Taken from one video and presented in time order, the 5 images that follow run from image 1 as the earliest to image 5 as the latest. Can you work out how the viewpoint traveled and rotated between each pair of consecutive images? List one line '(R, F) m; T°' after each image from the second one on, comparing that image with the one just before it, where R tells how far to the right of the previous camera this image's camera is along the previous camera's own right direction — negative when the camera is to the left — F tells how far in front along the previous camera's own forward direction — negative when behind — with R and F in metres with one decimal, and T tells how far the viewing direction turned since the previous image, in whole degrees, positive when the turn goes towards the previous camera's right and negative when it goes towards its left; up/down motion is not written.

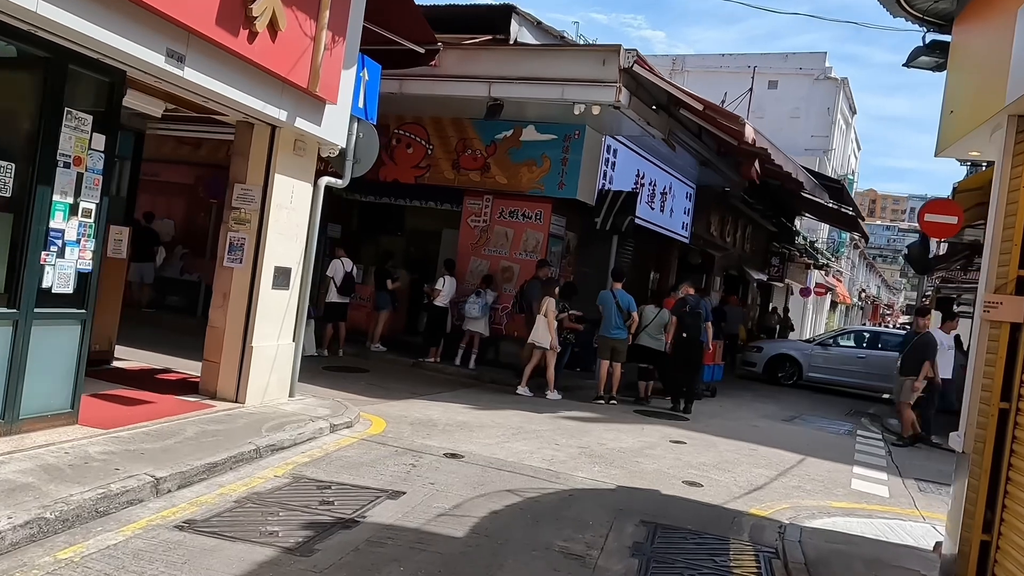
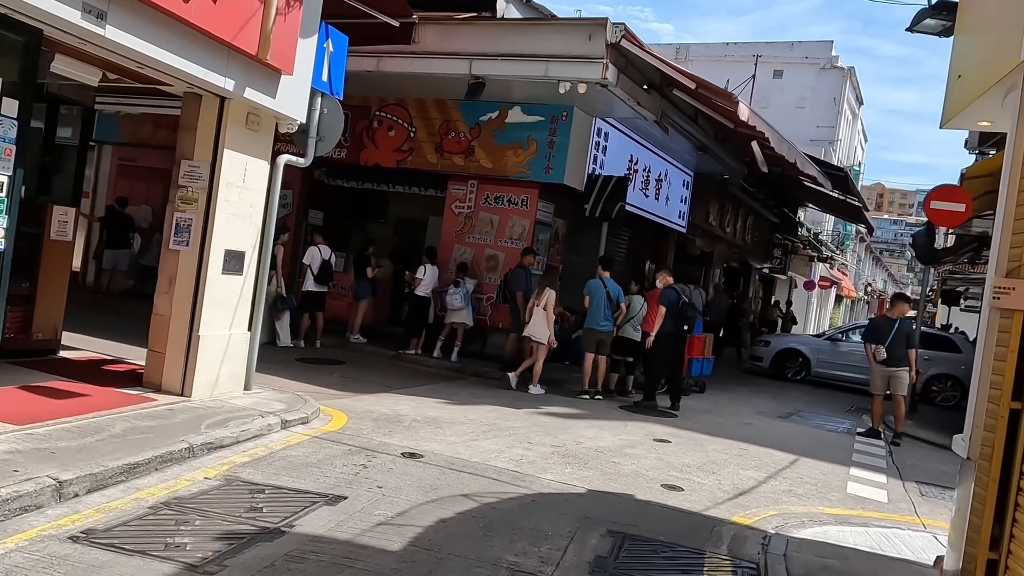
(+0.3, +0.5) m; 0°
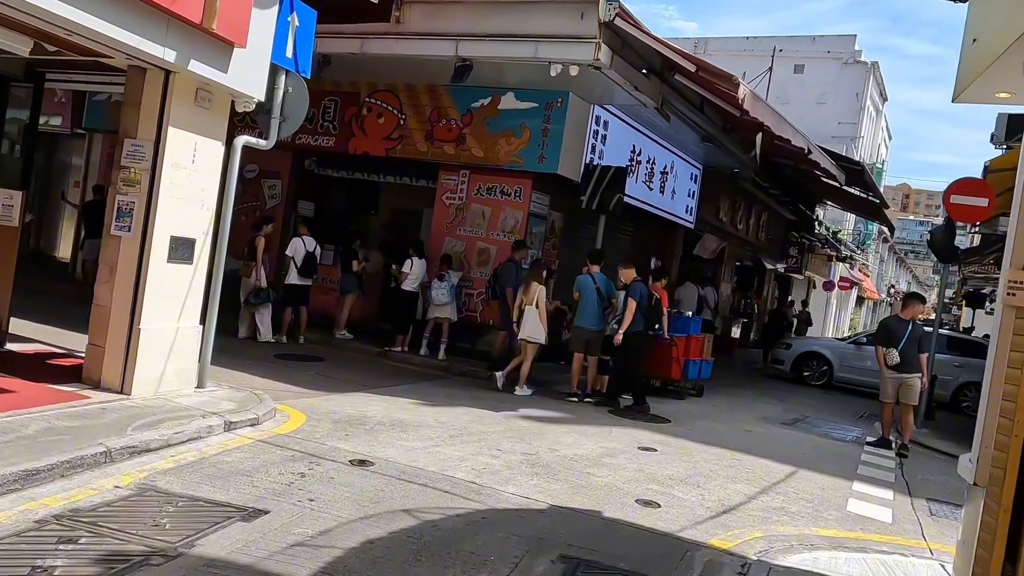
(+0.4, +0.6) m; -2°
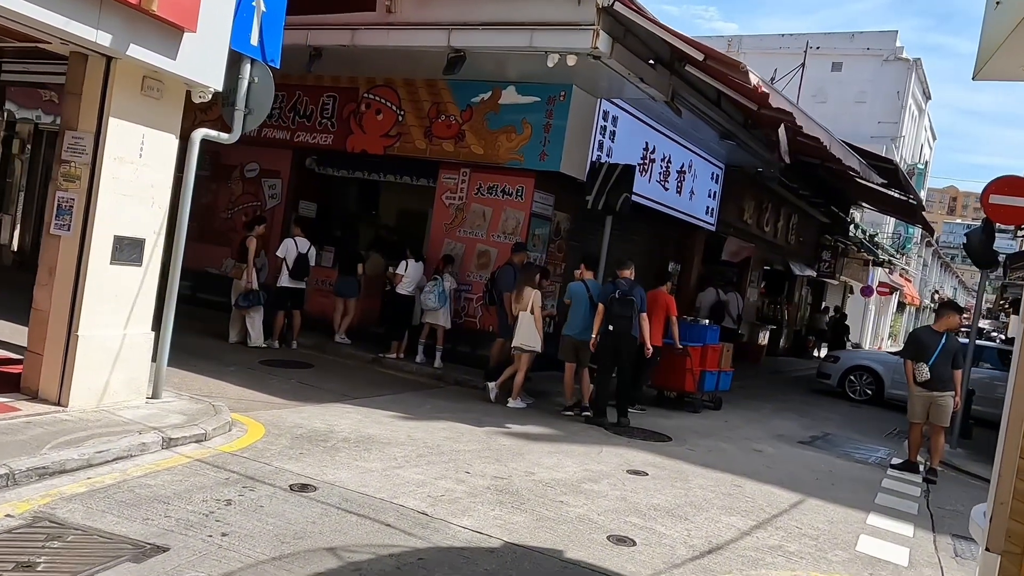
(+0.5, +0.6) m; -3°
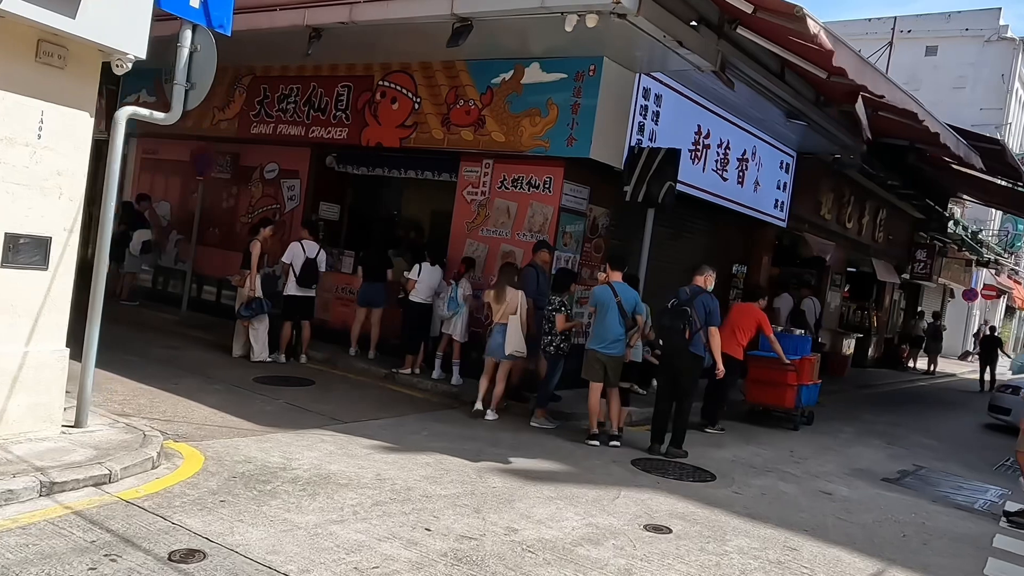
(+0.7, +1.4) m; -6°
